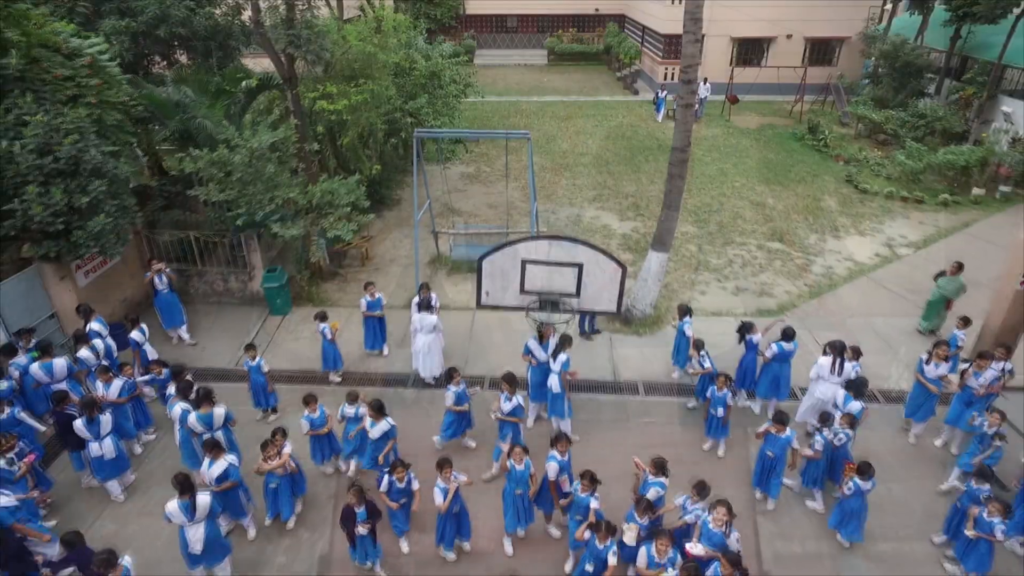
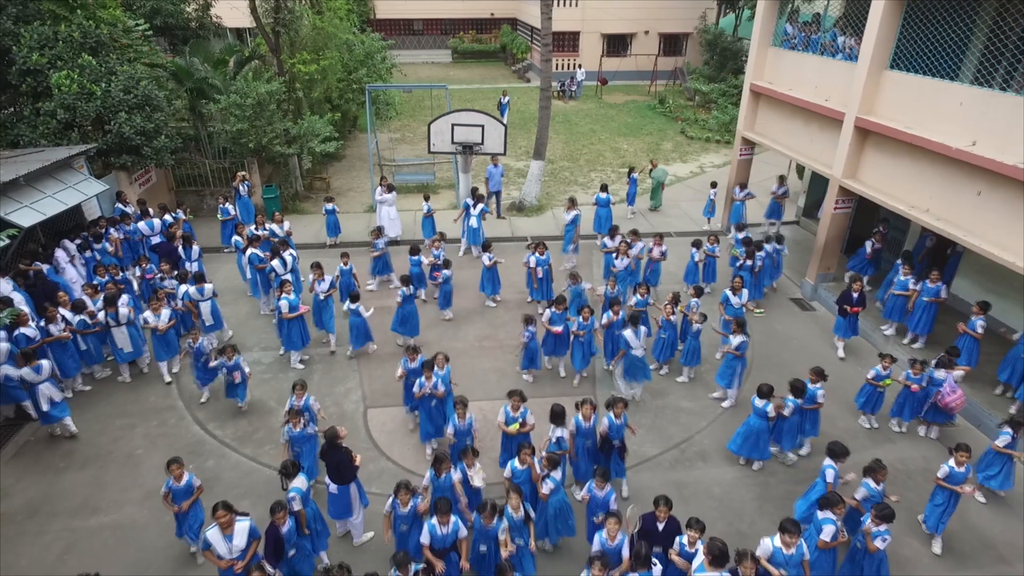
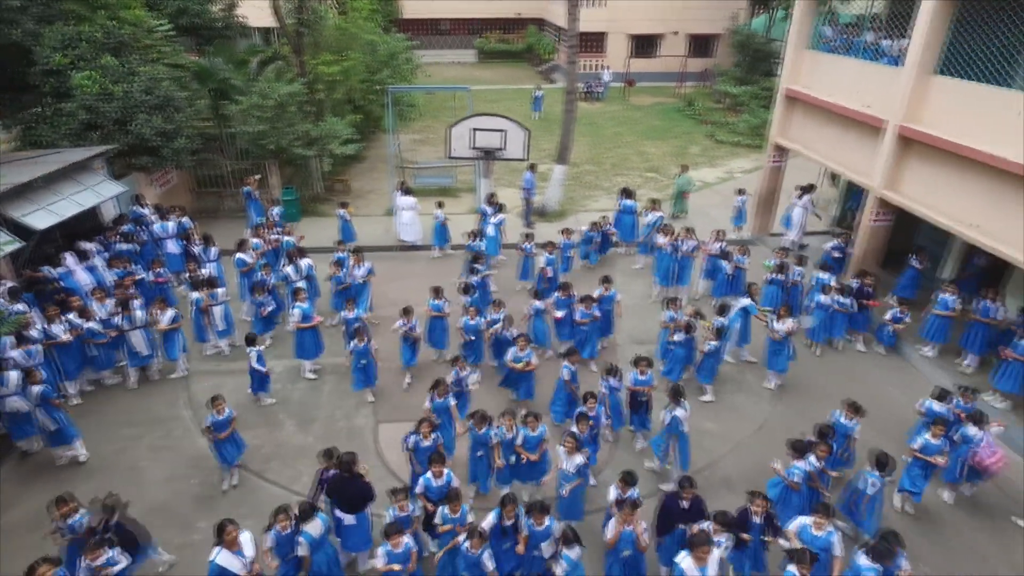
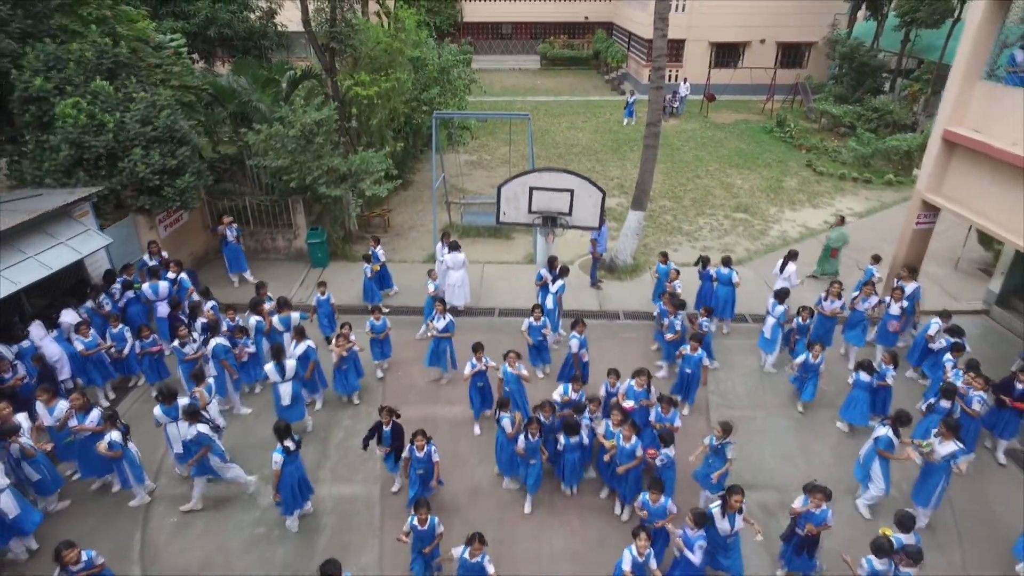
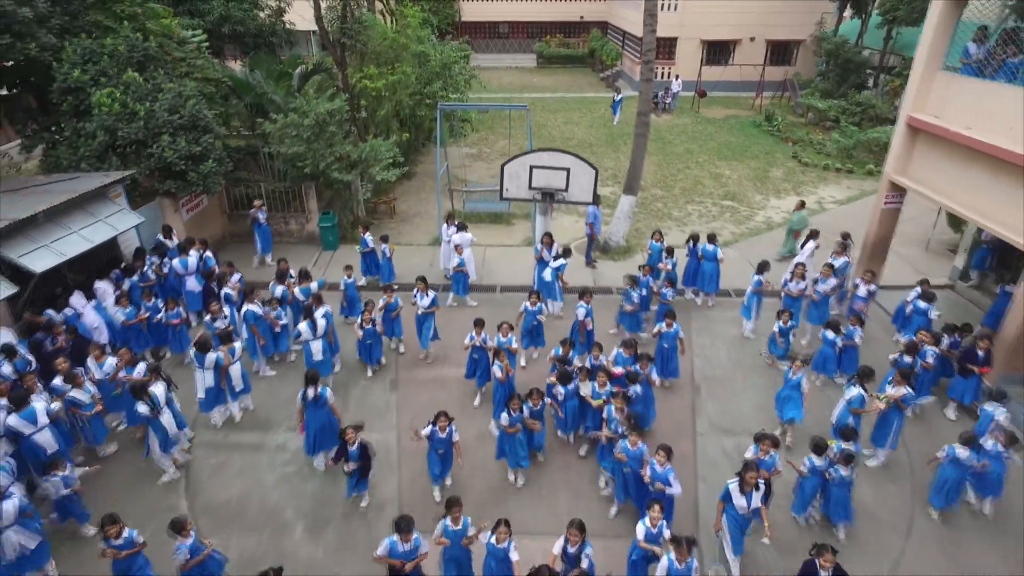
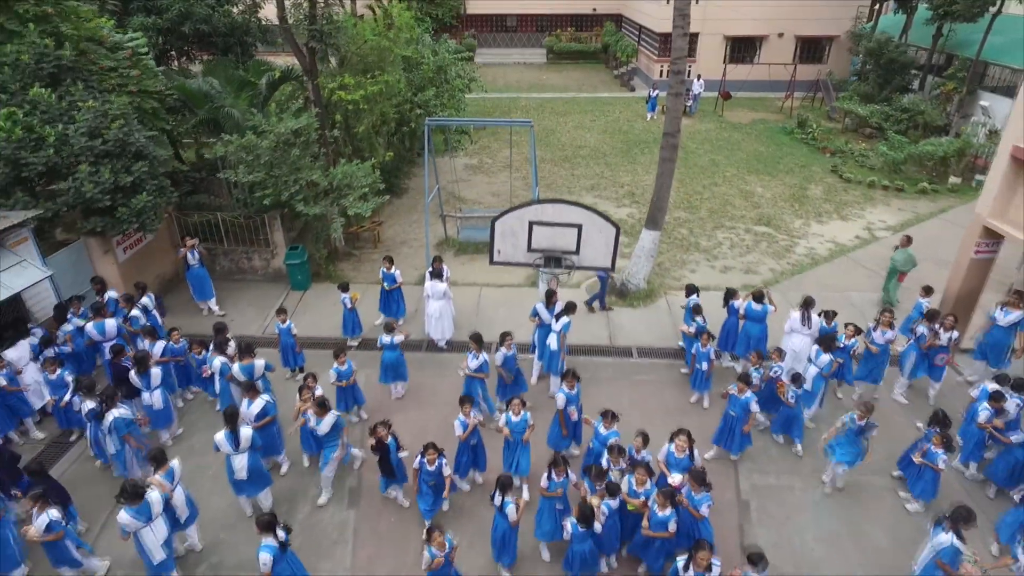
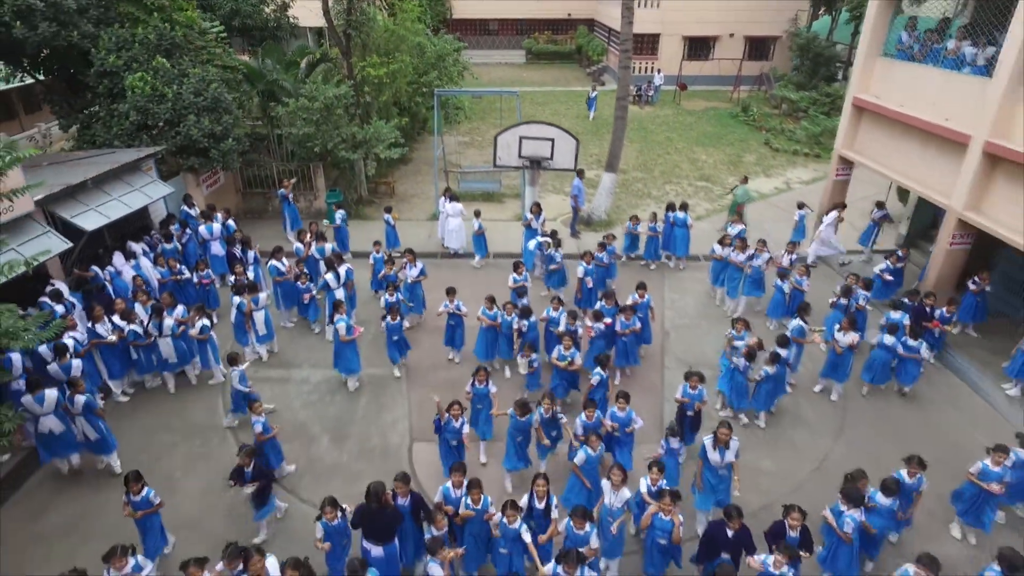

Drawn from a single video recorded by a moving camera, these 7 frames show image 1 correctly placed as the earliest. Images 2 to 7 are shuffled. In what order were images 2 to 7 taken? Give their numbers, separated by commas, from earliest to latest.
6, 4, 5, 7, 3, 2
